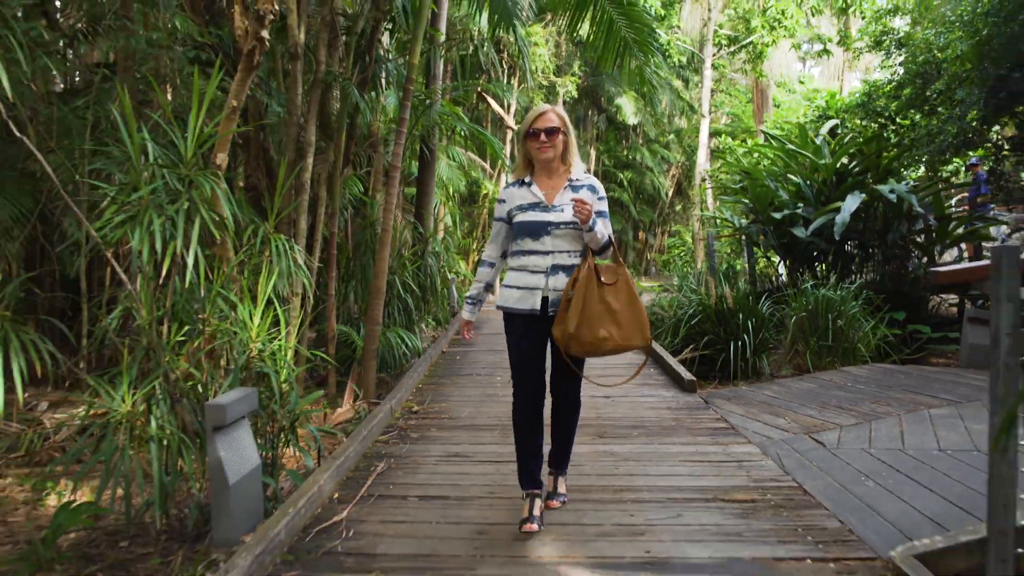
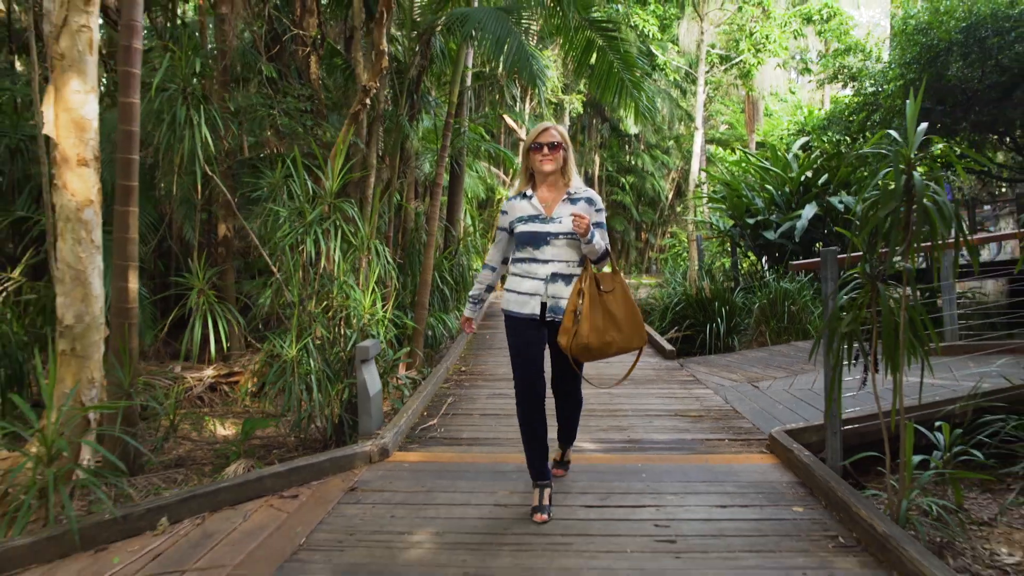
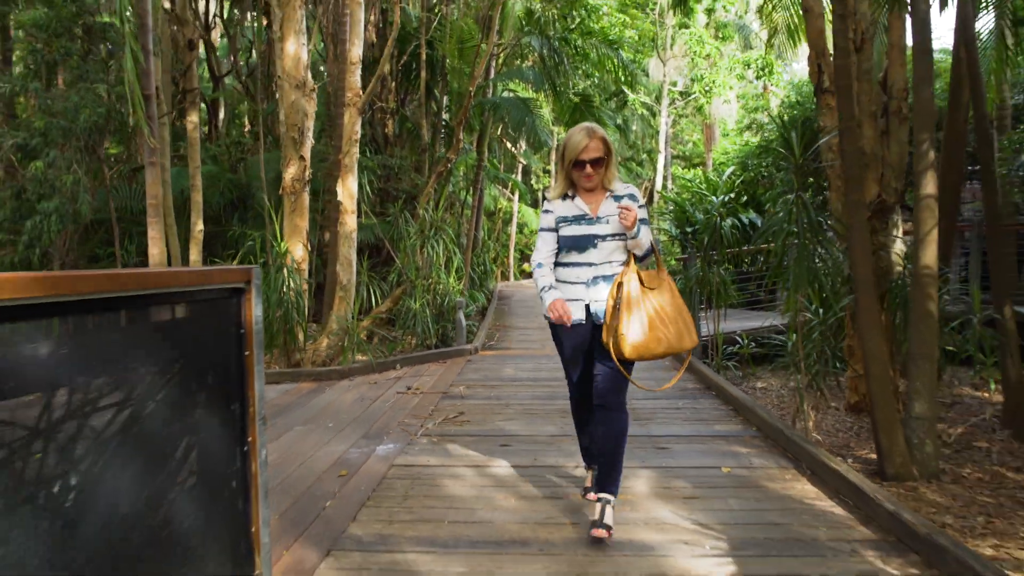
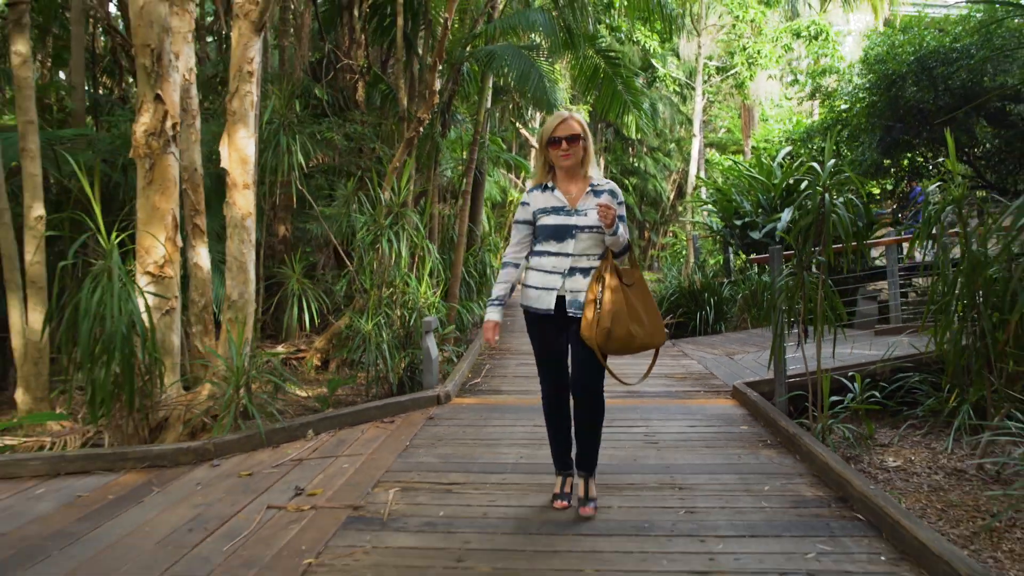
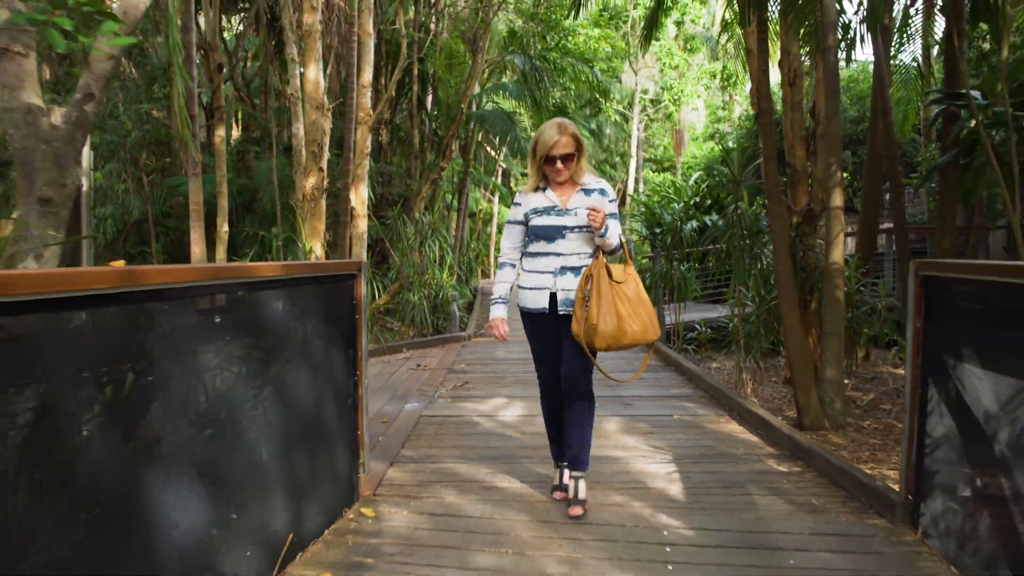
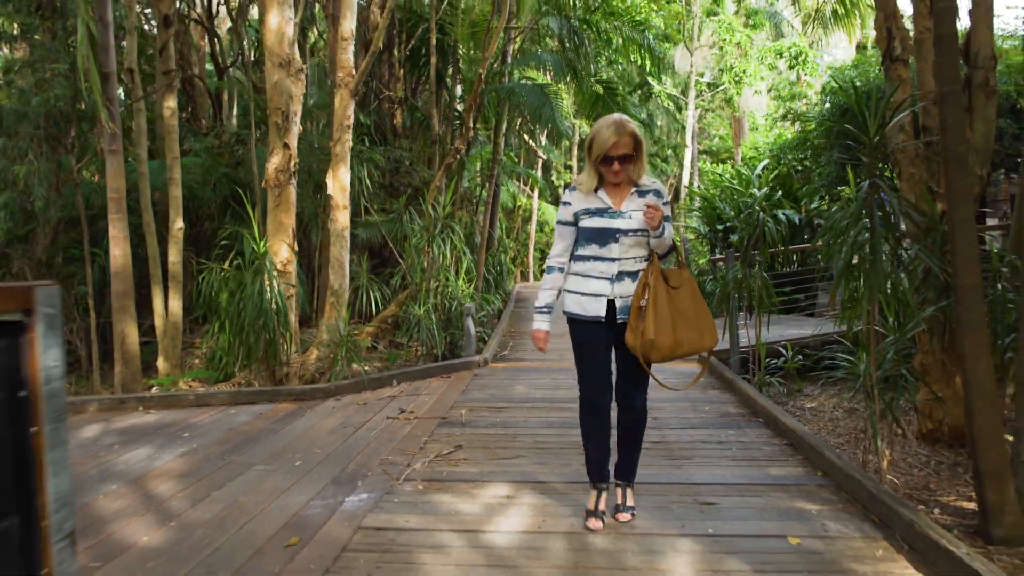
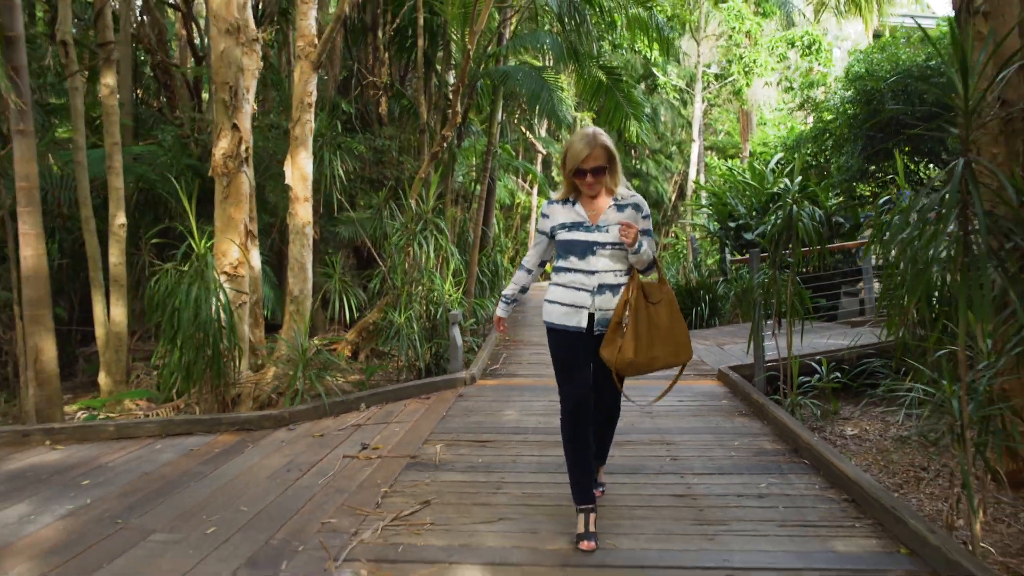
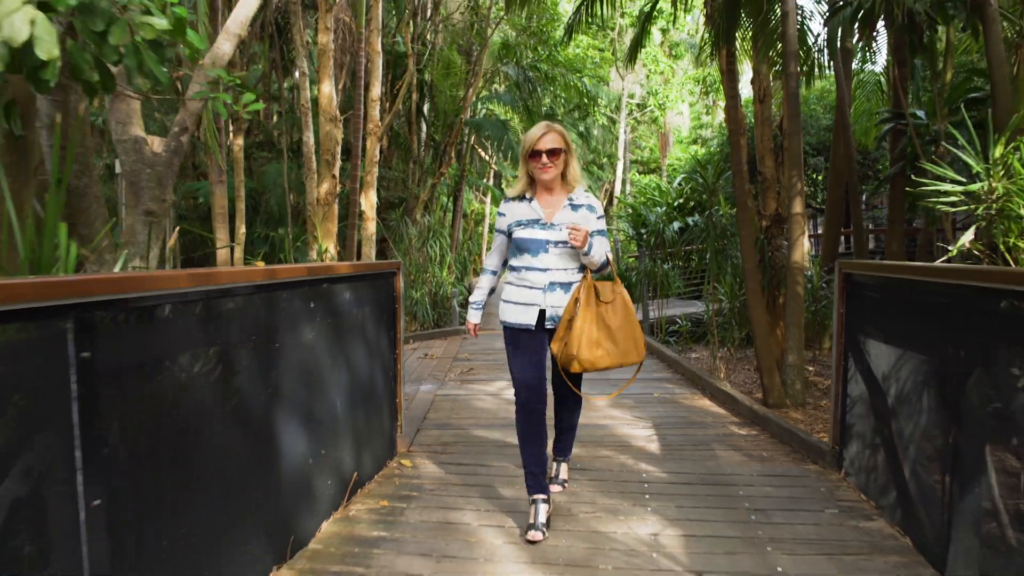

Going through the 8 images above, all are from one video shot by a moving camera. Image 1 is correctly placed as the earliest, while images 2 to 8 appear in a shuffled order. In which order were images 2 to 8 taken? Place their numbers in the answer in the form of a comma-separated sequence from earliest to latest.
2, 4, 7, 6, 3, 5, 8
